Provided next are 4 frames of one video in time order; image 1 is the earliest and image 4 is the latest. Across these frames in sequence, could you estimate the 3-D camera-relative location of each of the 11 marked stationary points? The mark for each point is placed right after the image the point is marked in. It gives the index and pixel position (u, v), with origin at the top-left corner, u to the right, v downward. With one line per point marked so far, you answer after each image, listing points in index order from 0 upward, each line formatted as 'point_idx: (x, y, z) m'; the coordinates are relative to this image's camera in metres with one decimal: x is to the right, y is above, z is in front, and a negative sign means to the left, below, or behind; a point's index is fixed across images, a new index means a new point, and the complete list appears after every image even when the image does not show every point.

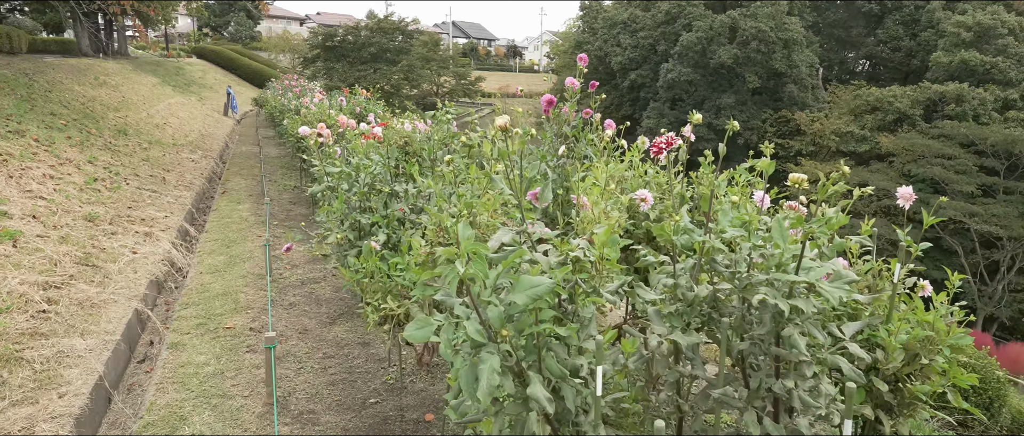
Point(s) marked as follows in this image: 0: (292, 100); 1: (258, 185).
0: (-3.6, +1.9, +9.5) m
1: (-3.1, +0.4, +7.2) m
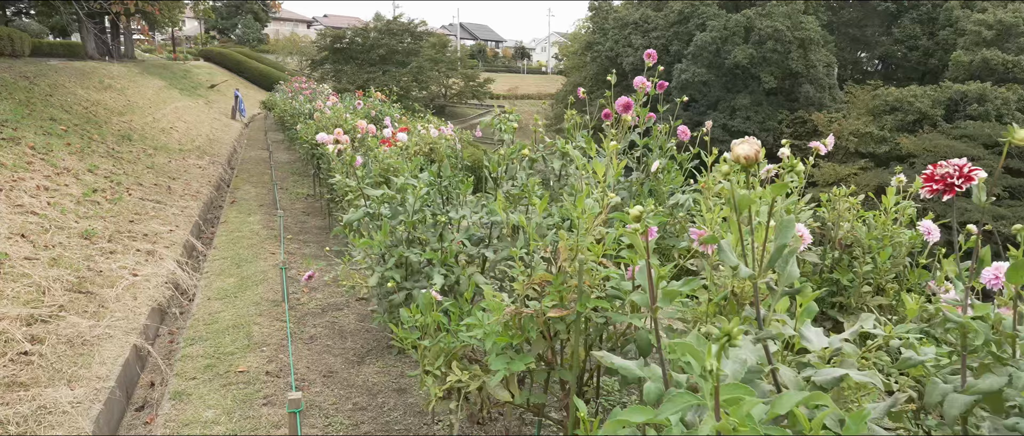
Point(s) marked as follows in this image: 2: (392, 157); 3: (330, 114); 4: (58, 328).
0: (-3.3, +1.8, +9.1) m
1: (-2.8, +0.3, +6.8) m
2: (-0.9, +0.4, +4.2) m
3: (-2.1, +1.1, +6.4) m
4: (-2.2, -0.5, +2.8) m
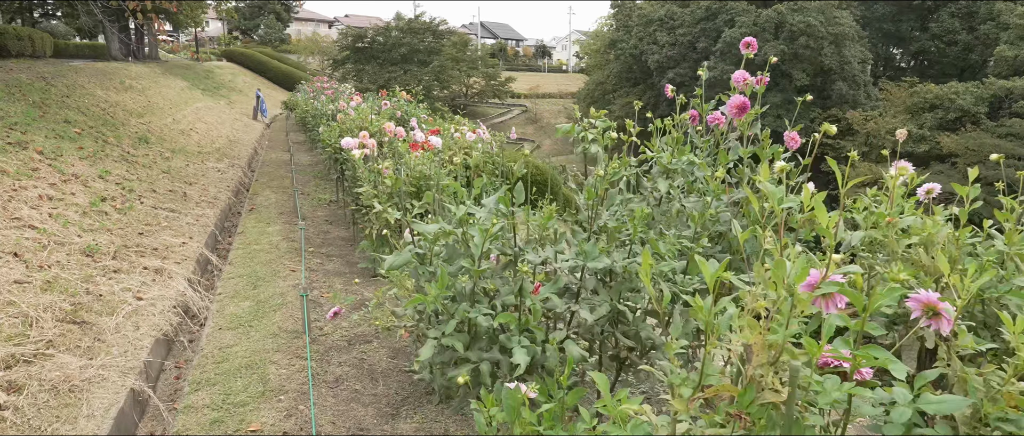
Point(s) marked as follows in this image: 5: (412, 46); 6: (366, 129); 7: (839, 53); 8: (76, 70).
0: (-2.8, +1.7, +8.8) m
1: (-2.5, +0.2, +6.4) m
2: (-0.6, +0.3, +3.7) m
3: (-1.7, +1.1, +6.0) m
4: (-1.9, -0.6, +2.4) m
5: (-3.4, +5.8, +19.6) m
6: (-1.3, +0.8, +5.0) m
7: (+9.1, +4.6, +16.0) m
8: (-8.3, +2.8, +11.1) m
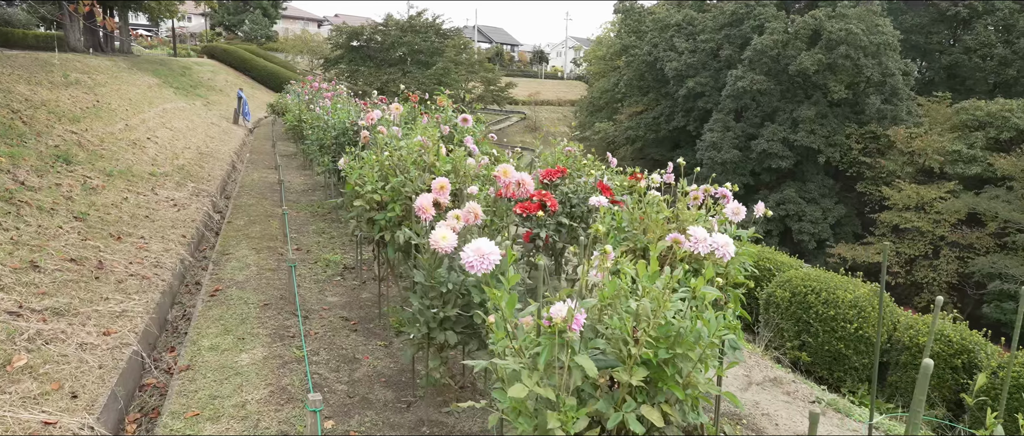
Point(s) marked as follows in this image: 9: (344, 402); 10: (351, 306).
0: (-2.0, +1.2, +6.3) m
1: (-1.6, -0.3, +3.9) m
2: (+0.4, -0.2, +1.4) m
3: (-0.8, +0.5, +3.6) m
4: (-0.9, -1.1, -0.1) m
5: (-2.8, +5.2, +17.2) m
6: (-0.3, +0.2, +2.6) m
7: (+9.8, +3.7, +13.9) m
8: (-7.5, +2.3, +8.5) m
9: (-0.6, -0.7, +2.3) m
10: (-0.9, -0.5, +3.3) m
